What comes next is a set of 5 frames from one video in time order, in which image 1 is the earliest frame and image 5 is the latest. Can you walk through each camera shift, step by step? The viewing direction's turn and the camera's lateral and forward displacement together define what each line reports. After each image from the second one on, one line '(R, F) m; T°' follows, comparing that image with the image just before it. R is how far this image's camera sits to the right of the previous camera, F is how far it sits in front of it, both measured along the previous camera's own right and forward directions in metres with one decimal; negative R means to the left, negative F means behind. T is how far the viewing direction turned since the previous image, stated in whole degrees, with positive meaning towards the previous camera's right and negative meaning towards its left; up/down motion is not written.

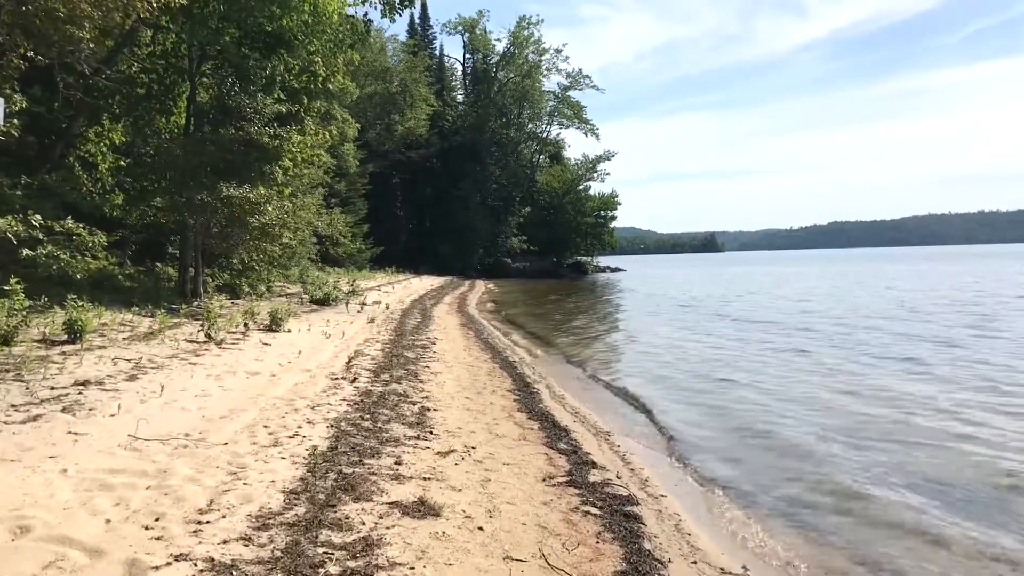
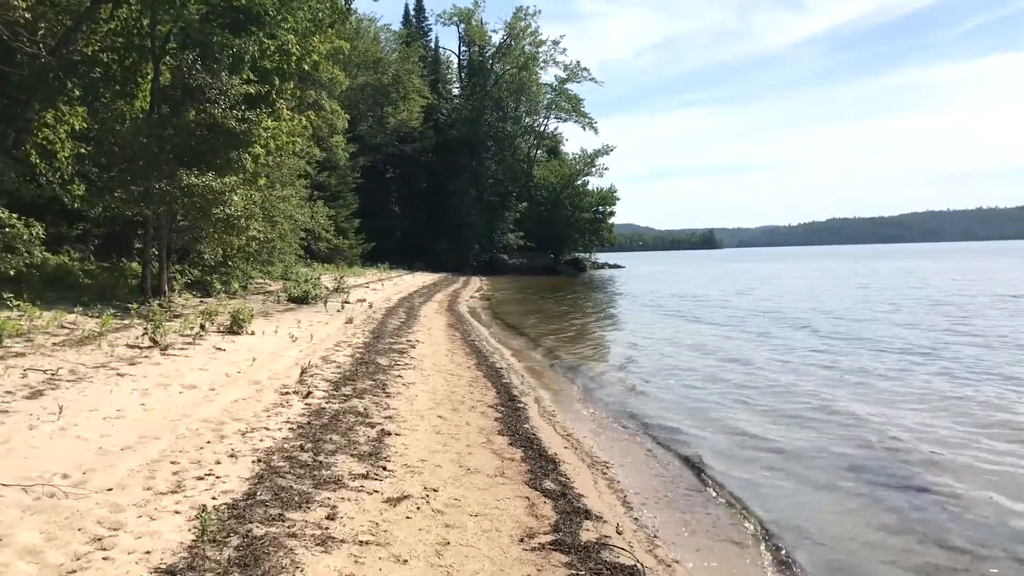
(+0.2, +1.2) m; 0°
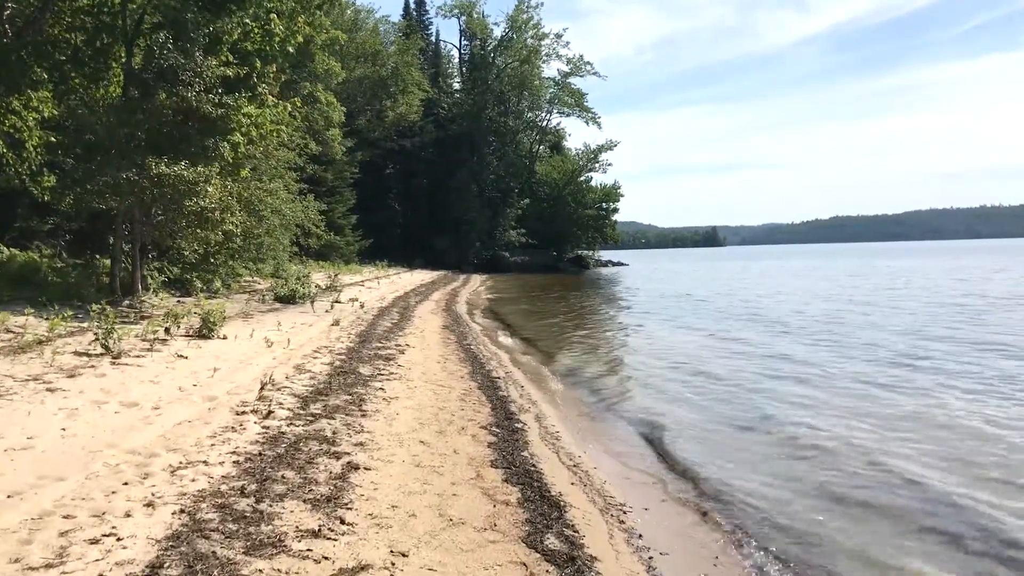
(+0.1, +1.1) m; 0°
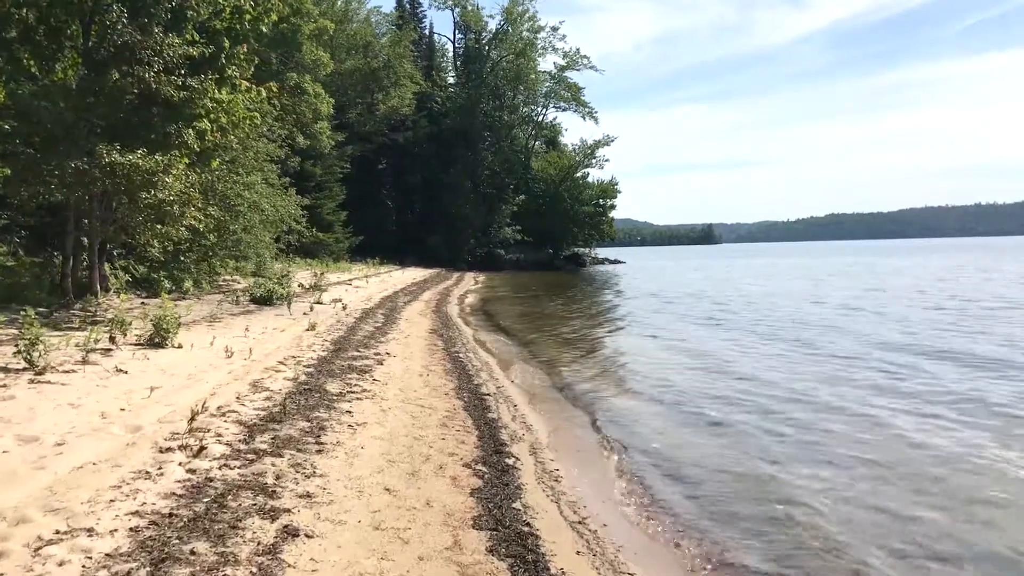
(+0.1, +1.1) m; 0°
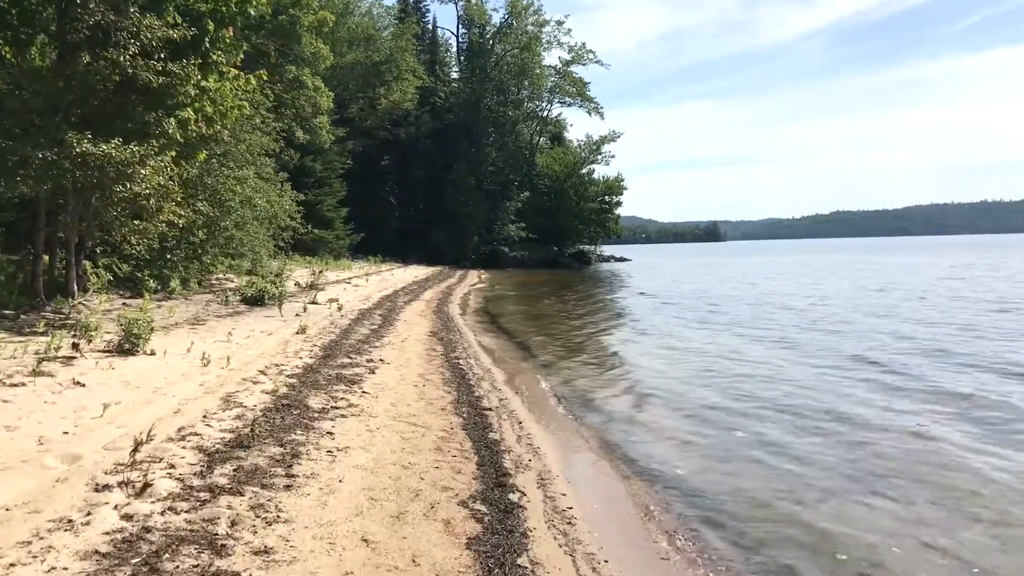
(0.0, +0.8) m; 0°
